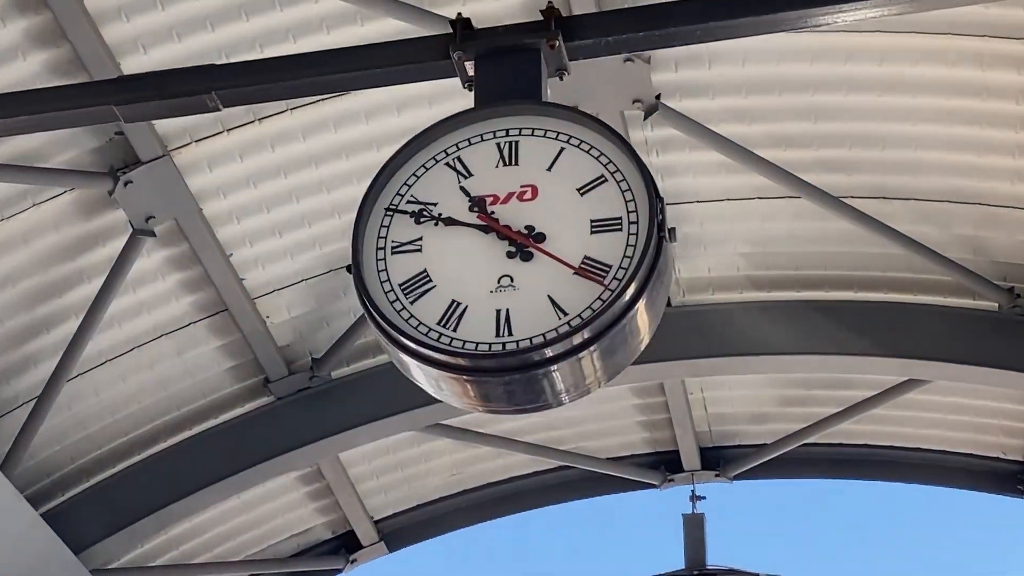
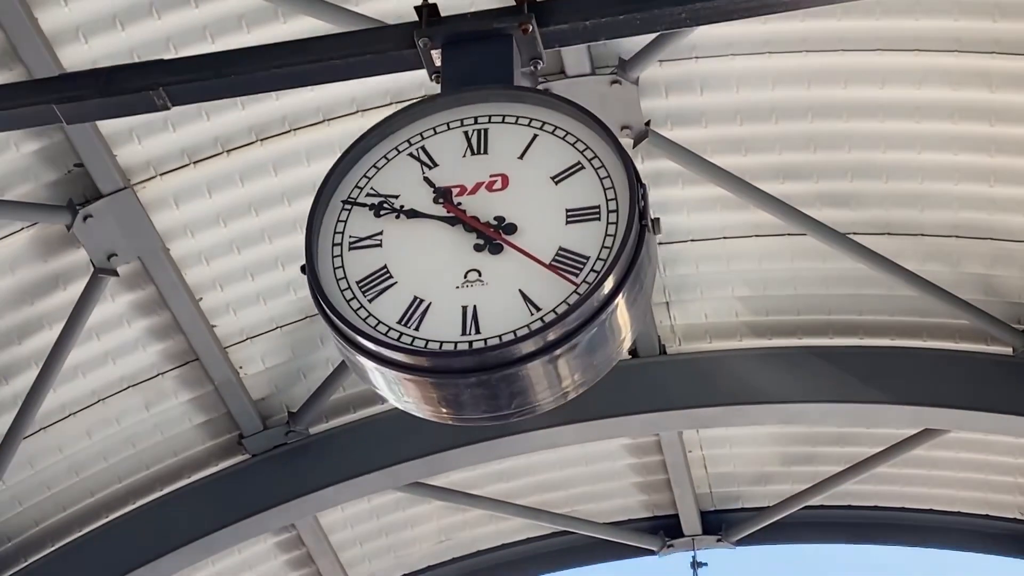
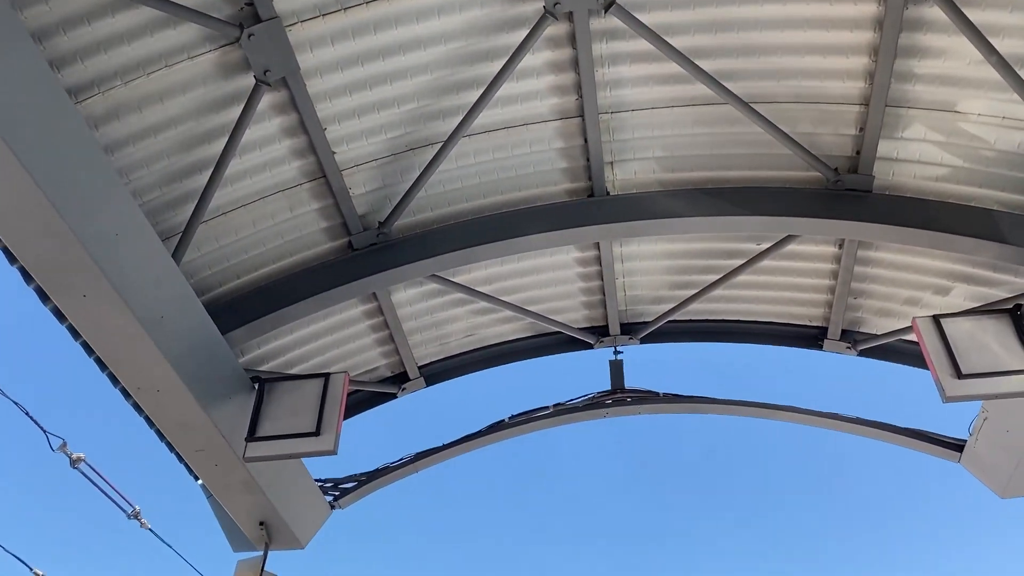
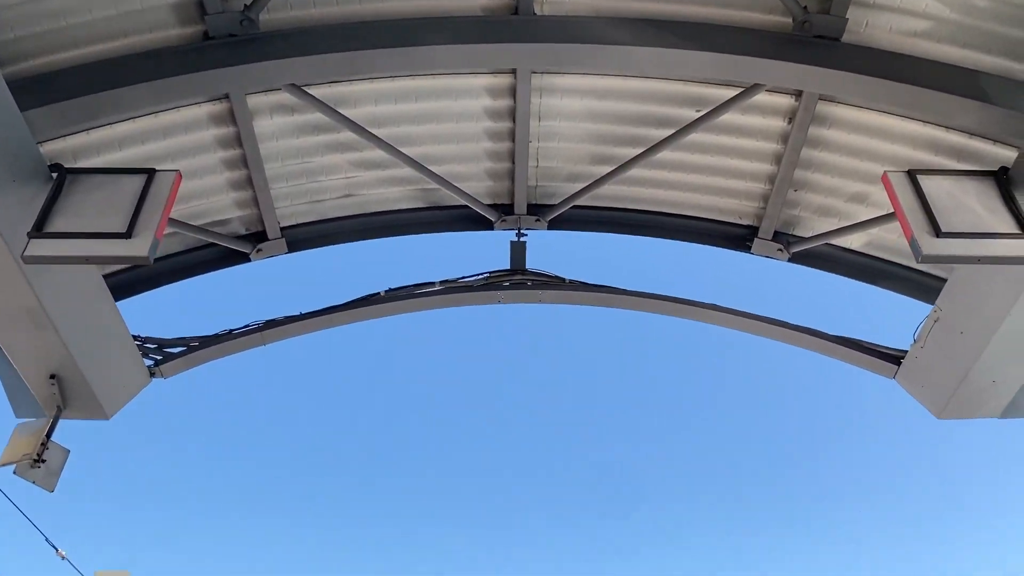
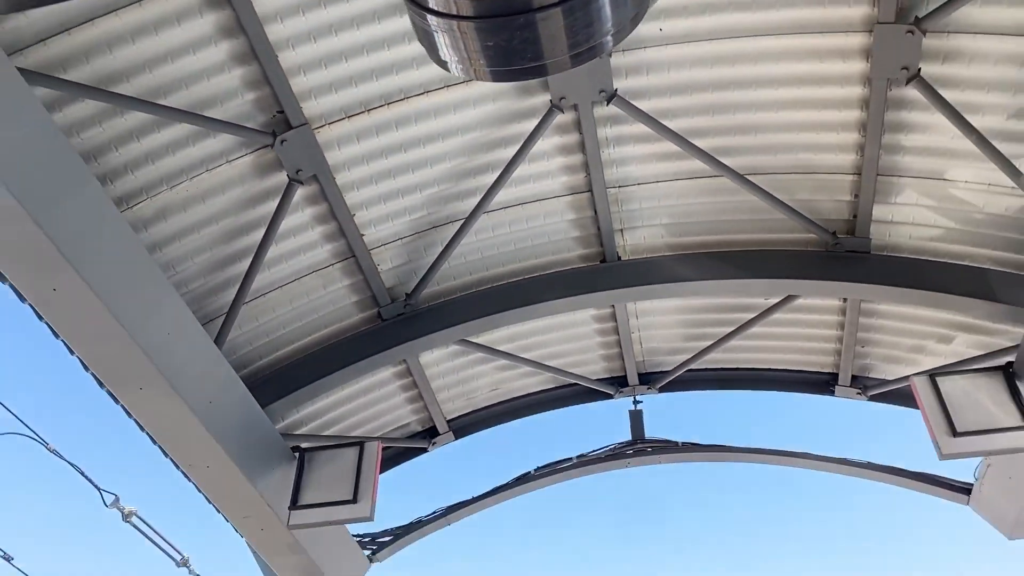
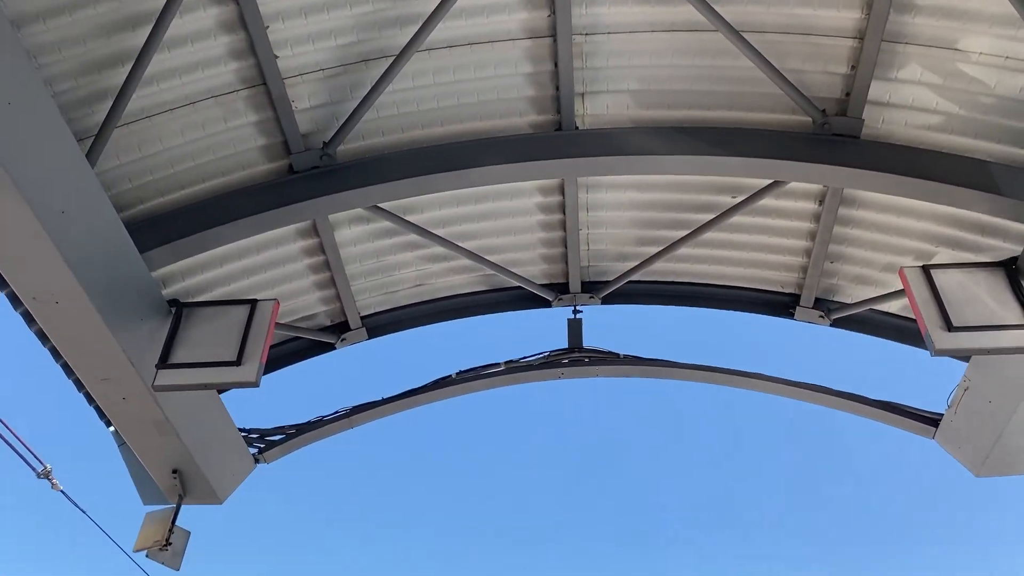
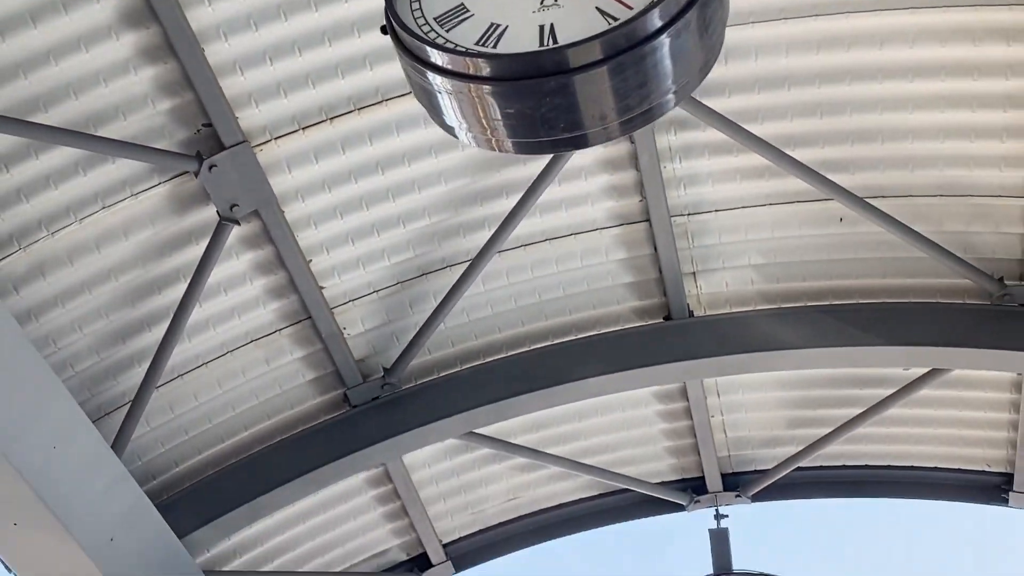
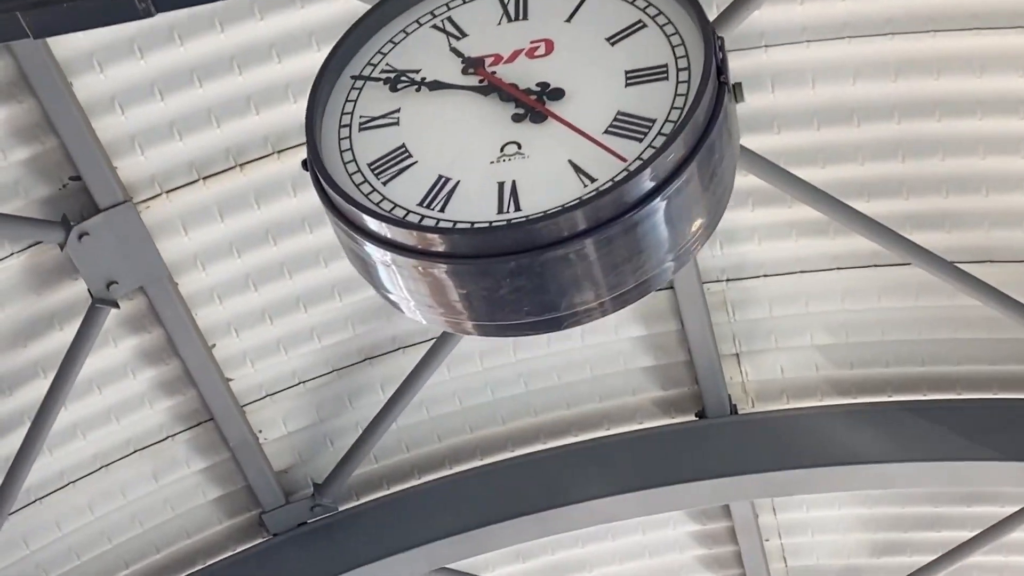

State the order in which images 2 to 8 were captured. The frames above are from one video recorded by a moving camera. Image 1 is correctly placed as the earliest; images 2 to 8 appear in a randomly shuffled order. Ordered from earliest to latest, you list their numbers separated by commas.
2, 8, 7, 5, 3, 6, 4
